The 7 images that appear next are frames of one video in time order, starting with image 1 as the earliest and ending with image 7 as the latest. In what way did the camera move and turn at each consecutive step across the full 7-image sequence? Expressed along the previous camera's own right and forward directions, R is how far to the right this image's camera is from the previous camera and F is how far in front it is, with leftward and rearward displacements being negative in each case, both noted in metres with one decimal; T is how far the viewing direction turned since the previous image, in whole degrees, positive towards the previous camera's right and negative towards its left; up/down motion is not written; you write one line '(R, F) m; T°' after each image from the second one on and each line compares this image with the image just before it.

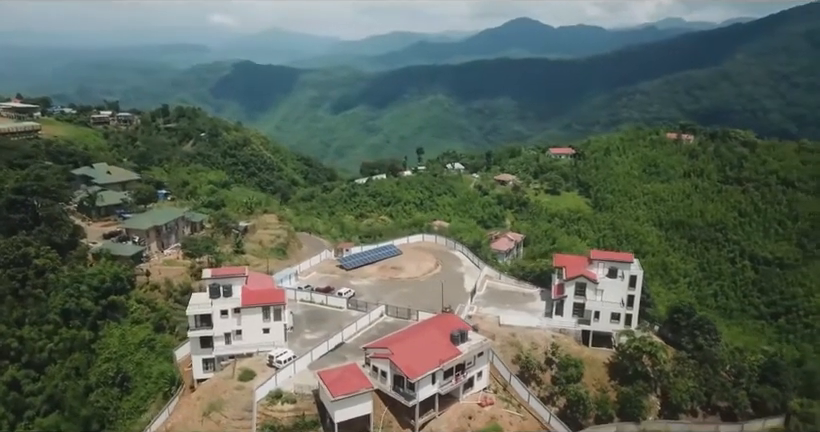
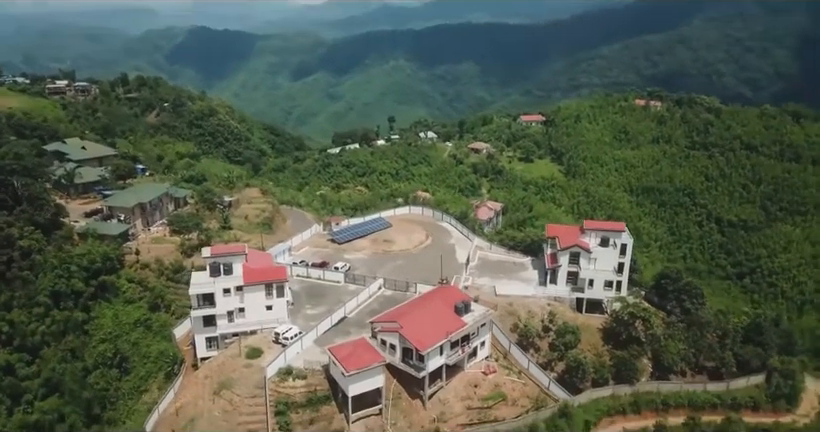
(-2.0, -0.2) m; +4°
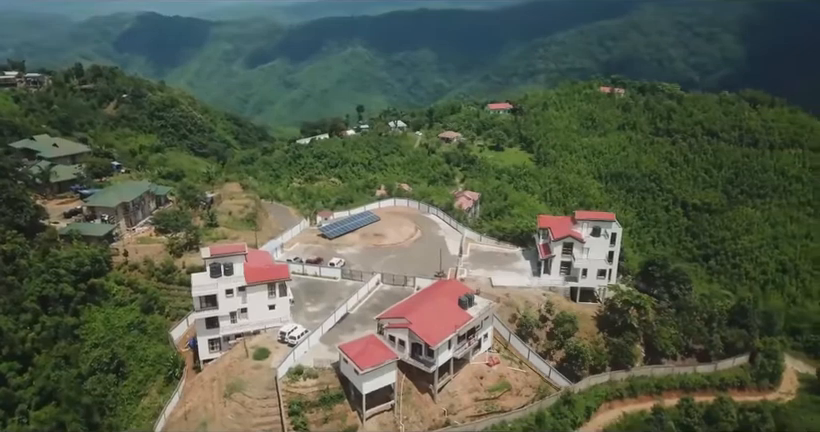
(-2.3, -0.1) m; +4°
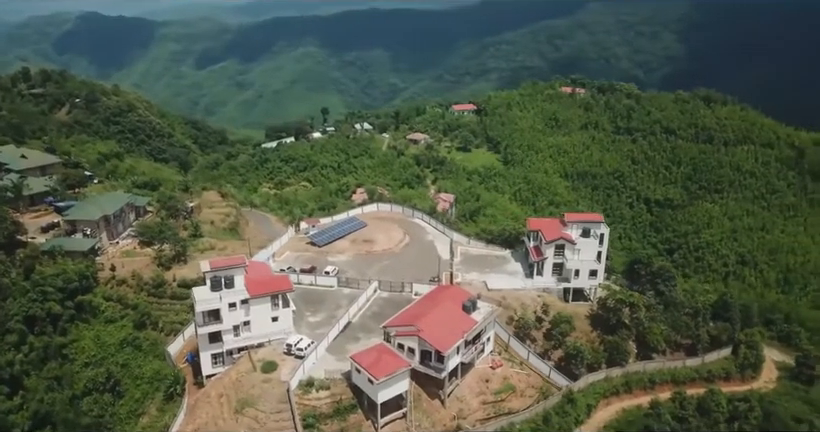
(-2.5, -0.1) m; +5°
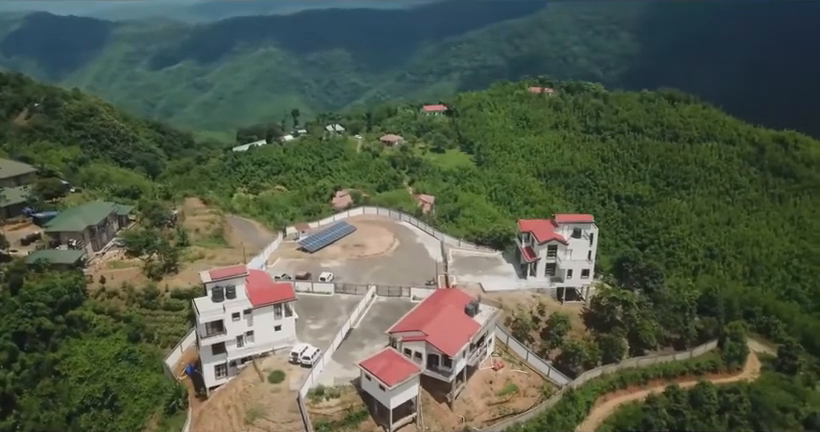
(-2.1, -0.1) m; +4°
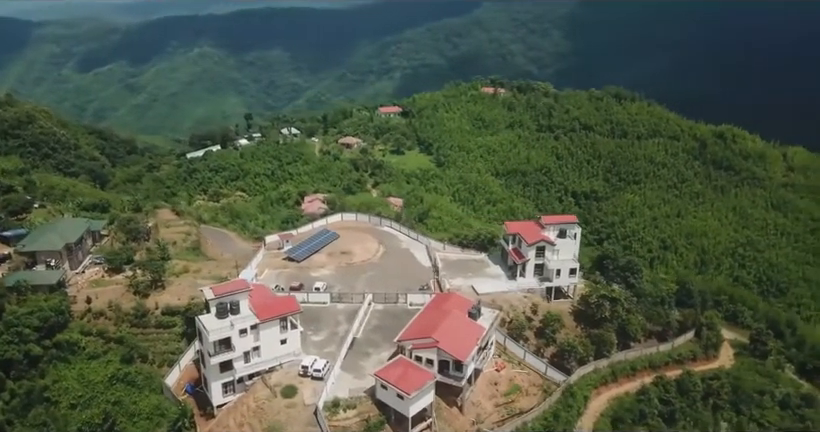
(-3.2, -0.1) m; +6°
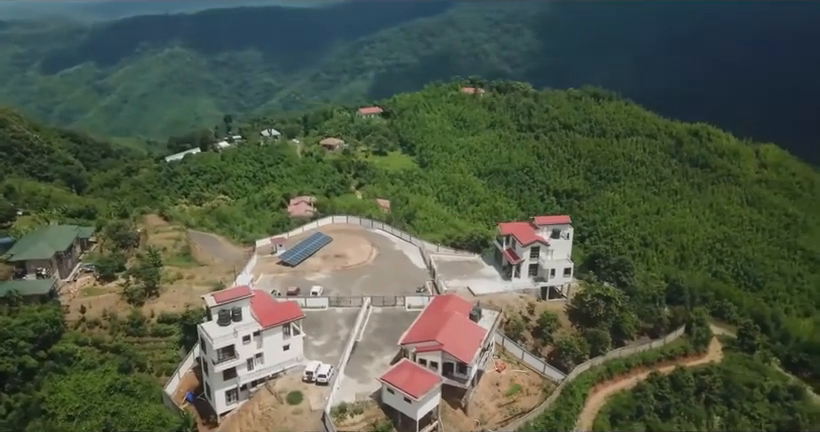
(-1.4, 0.0) m; +3°
